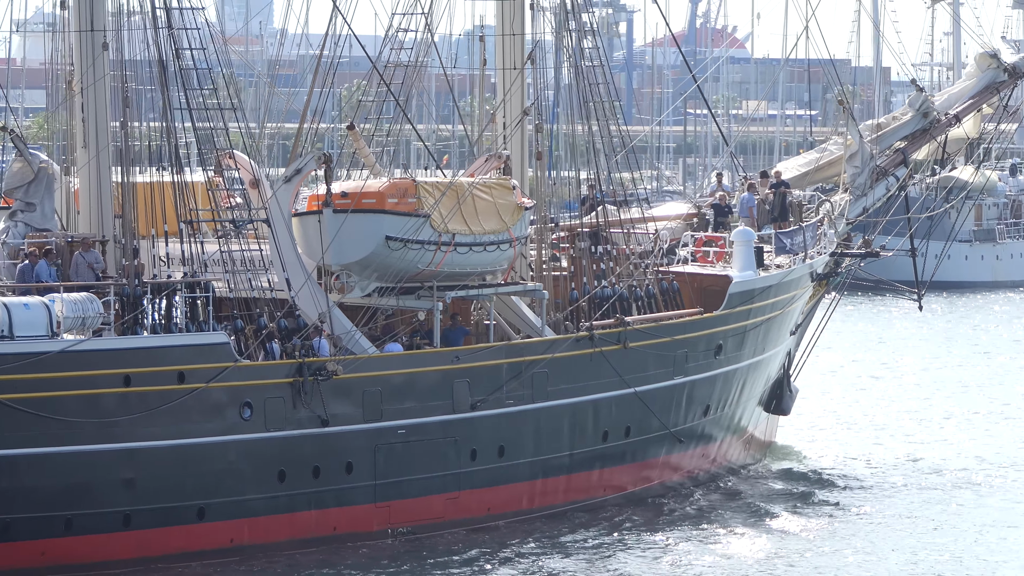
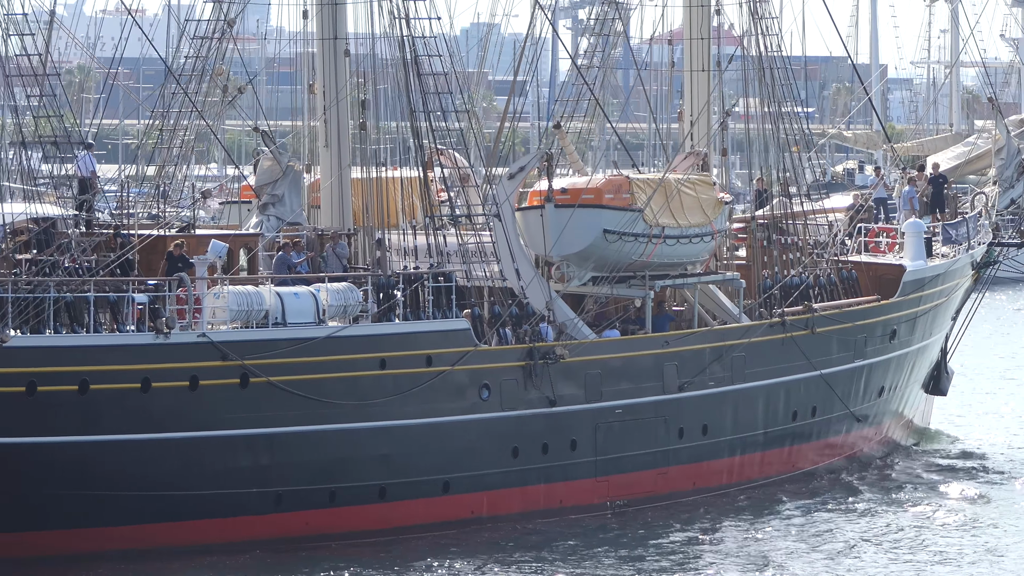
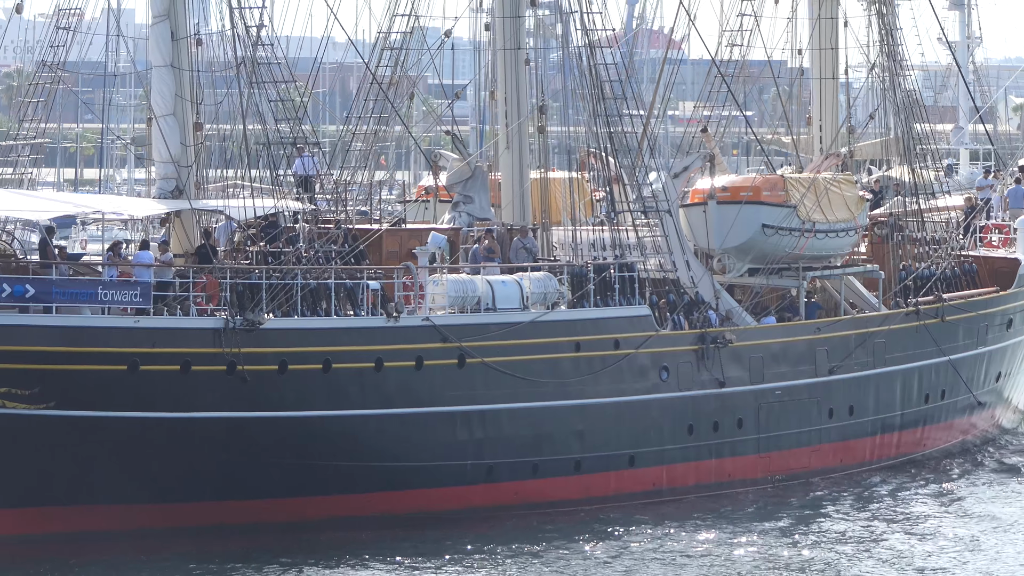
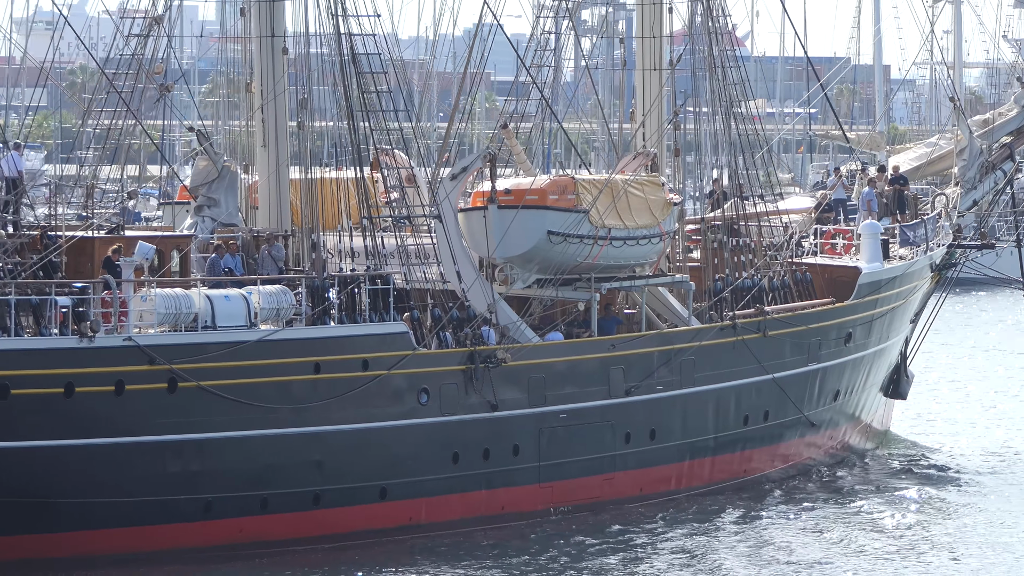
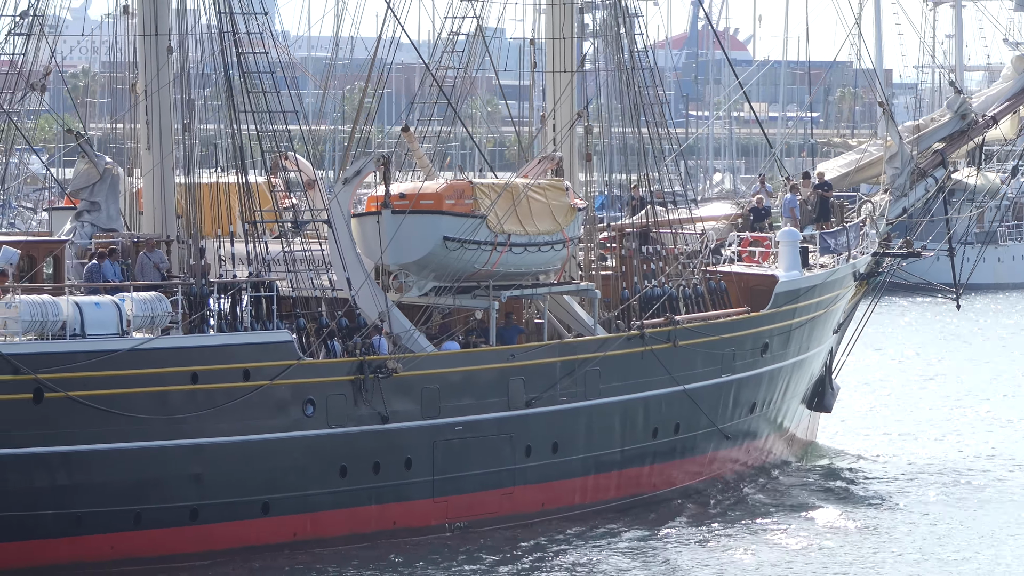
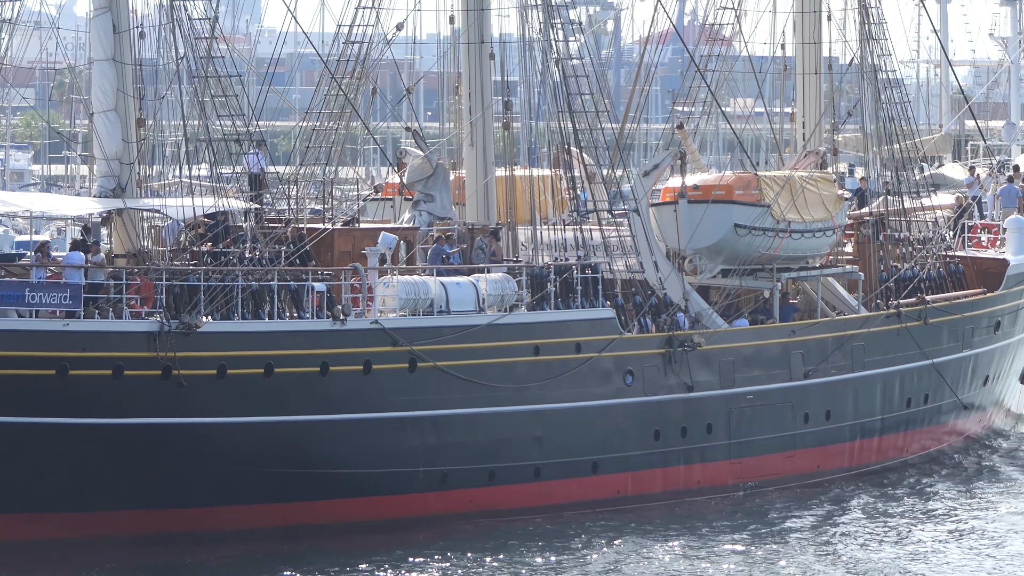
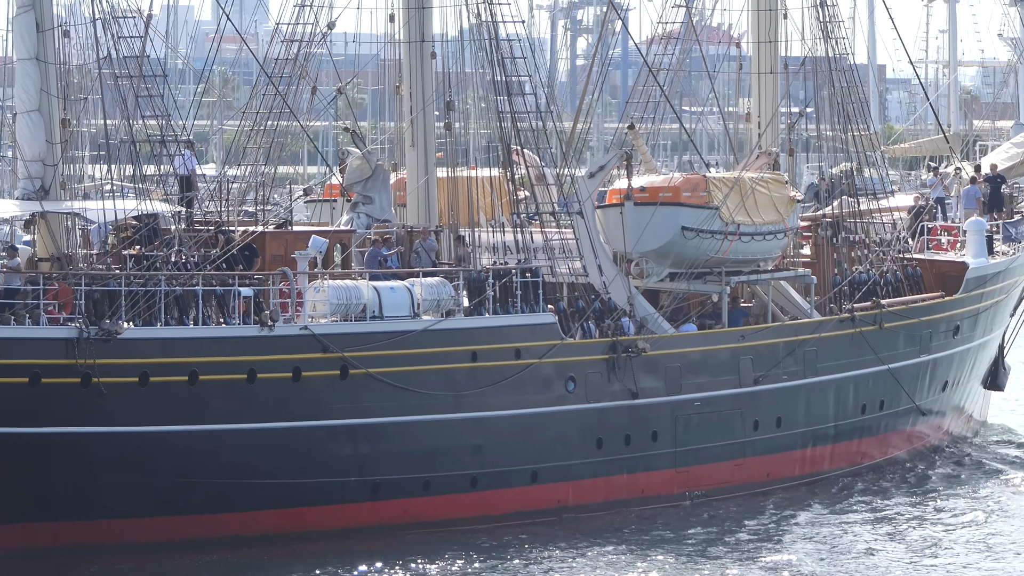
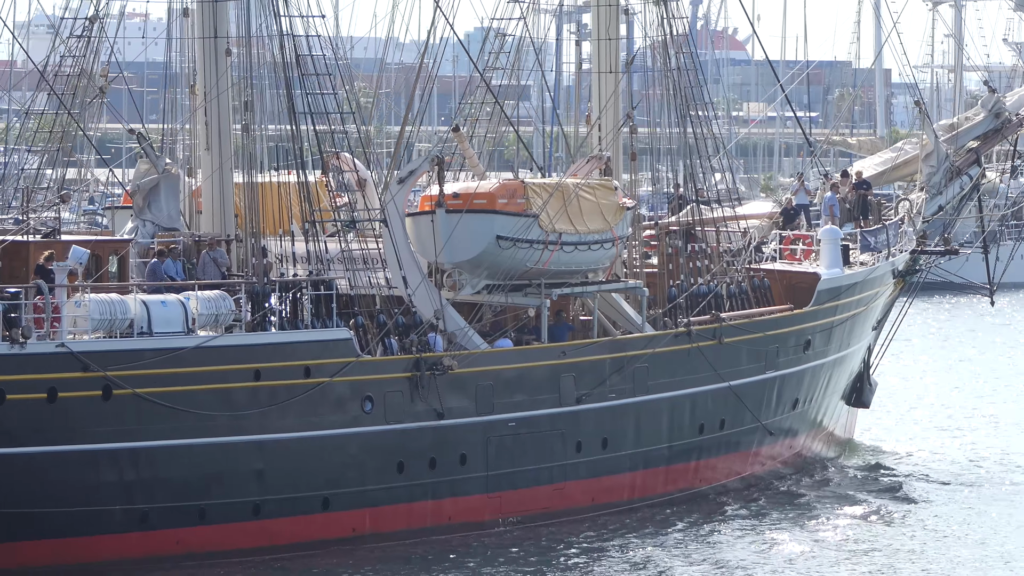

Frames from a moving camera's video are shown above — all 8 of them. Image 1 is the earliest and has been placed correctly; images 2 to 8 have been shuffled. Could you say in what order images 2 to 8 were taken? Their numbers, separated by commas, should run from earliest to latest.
5, 8, 4, 2, 7, 6, 3
